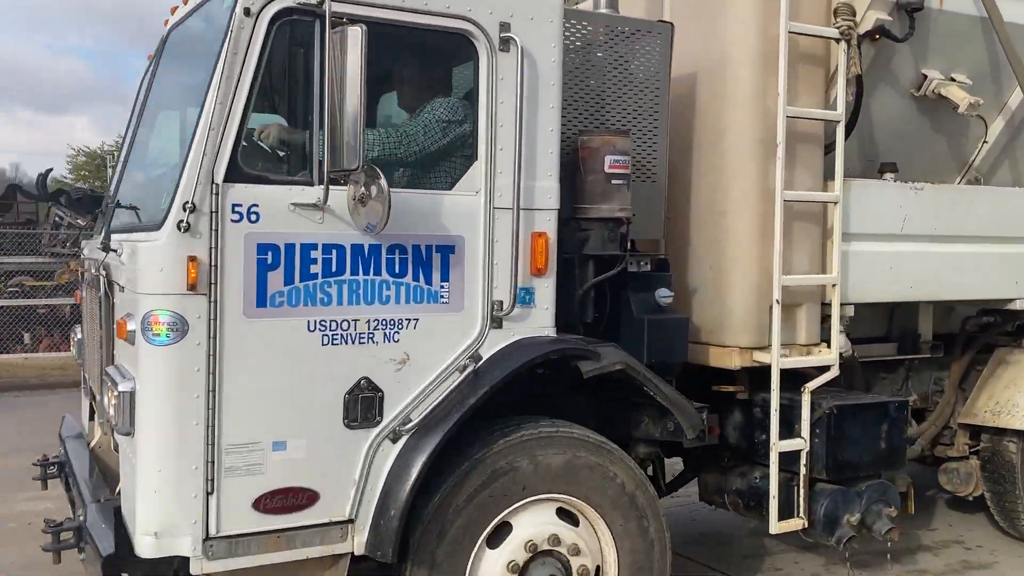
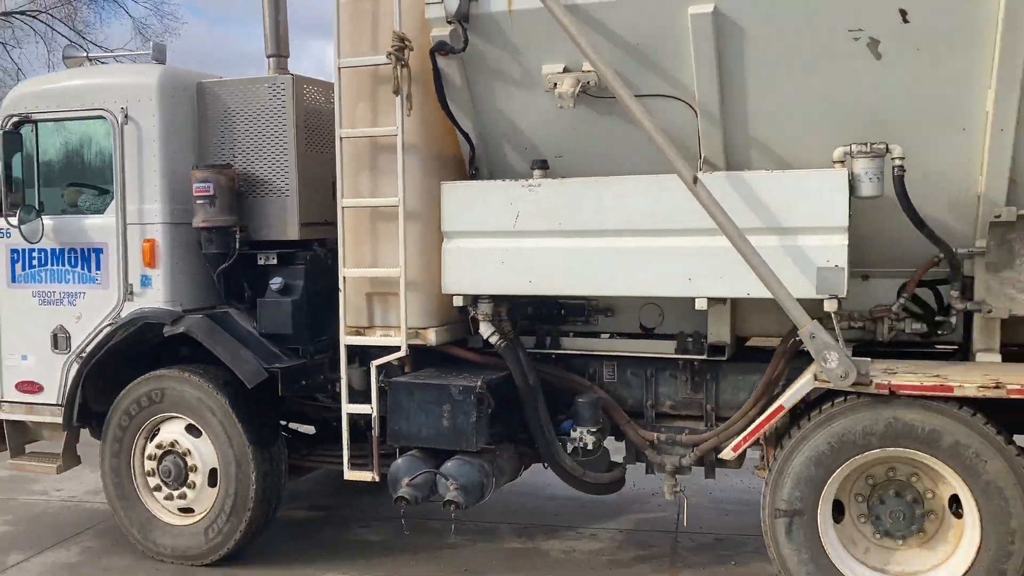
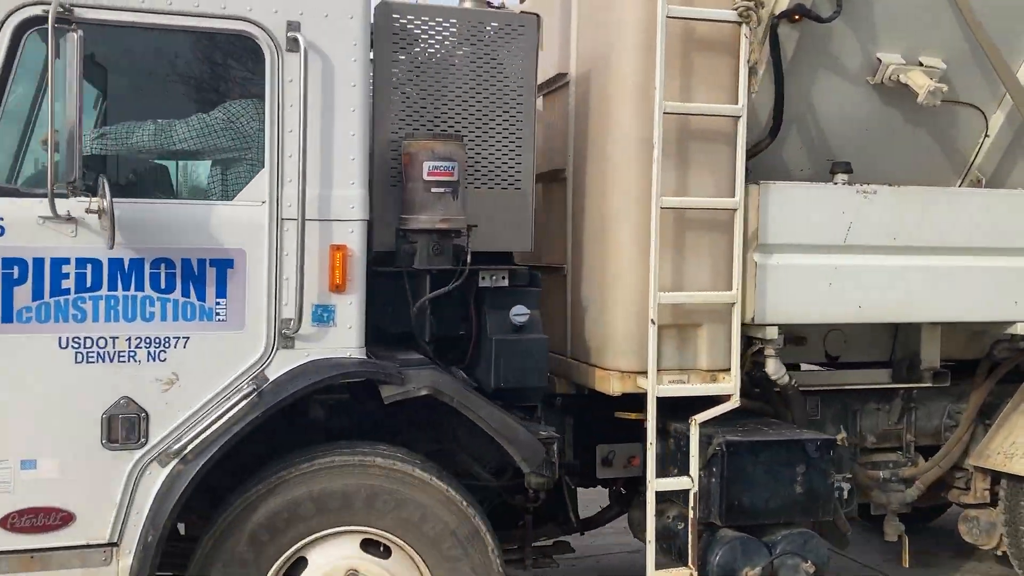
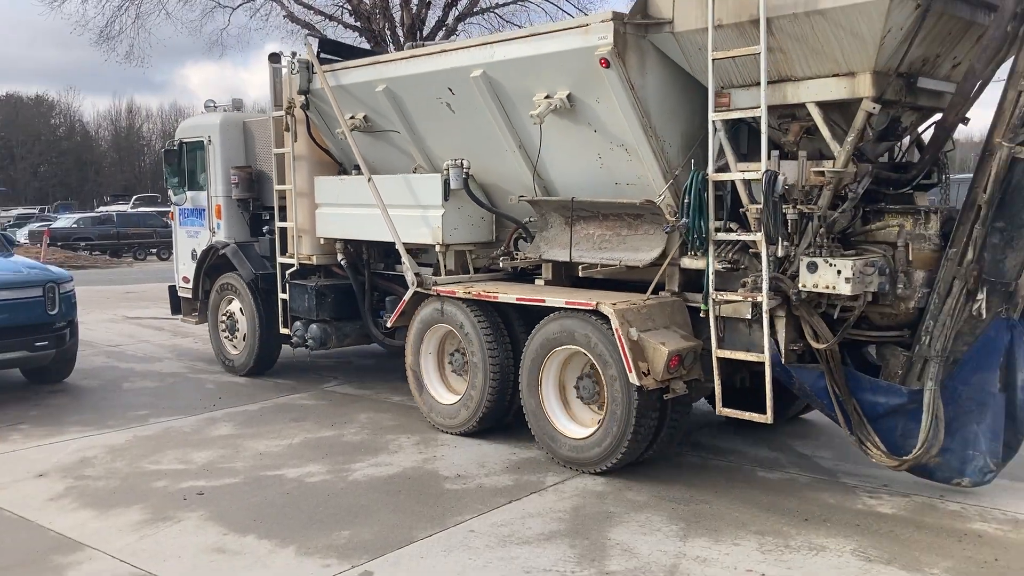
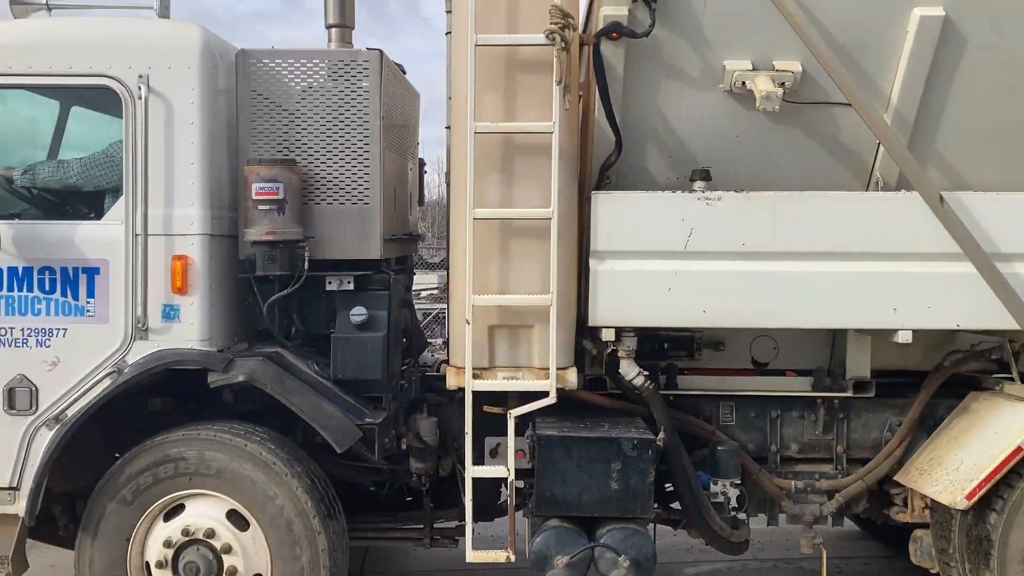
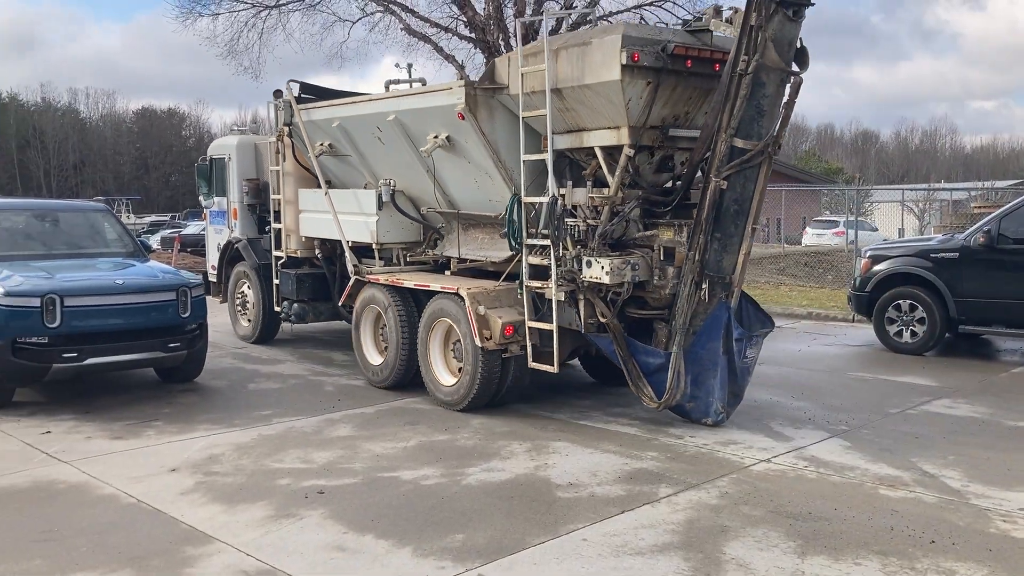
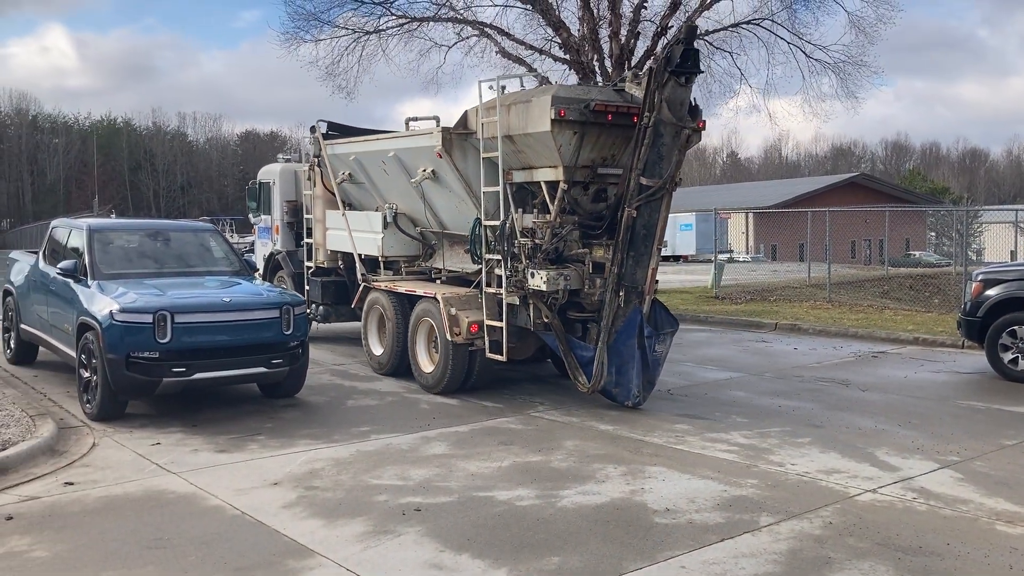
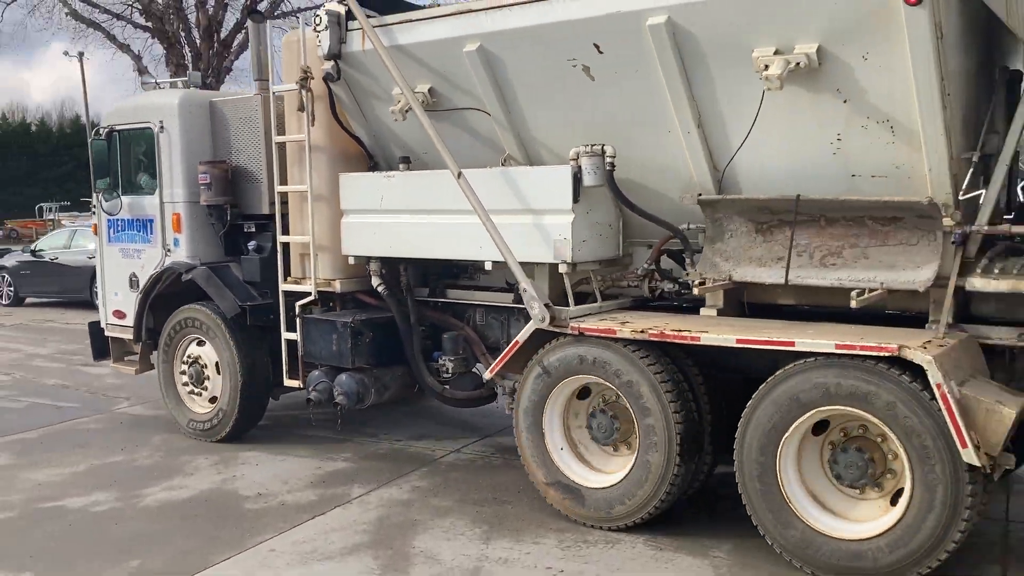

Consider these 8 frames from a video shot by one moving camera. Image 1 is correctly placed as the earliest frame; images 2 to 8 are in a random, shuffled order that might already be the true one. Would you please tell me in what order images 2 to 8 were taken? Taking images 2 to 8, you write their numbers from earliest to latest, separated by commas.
3, 5, 2, 8, 4, 6, 7
